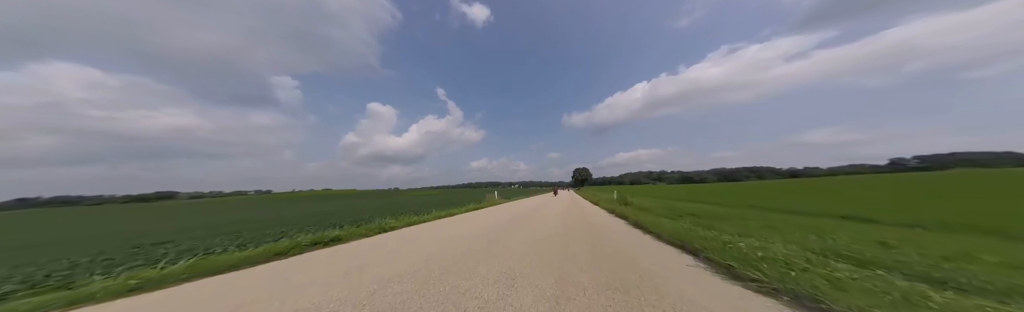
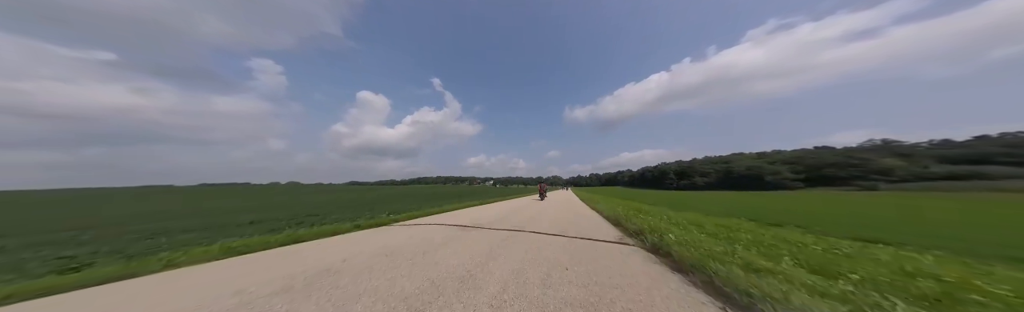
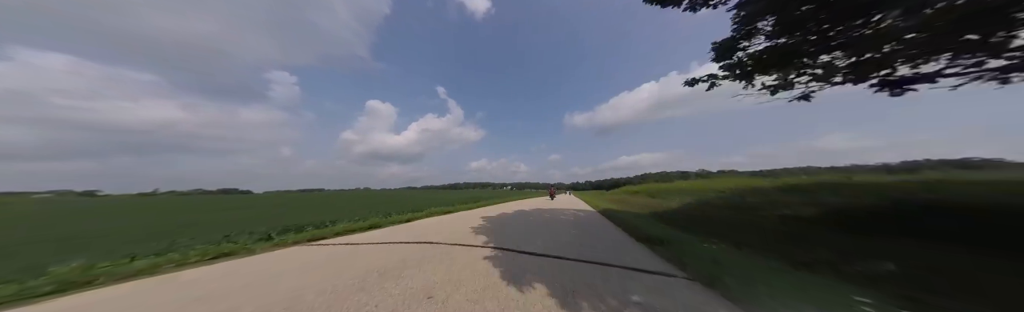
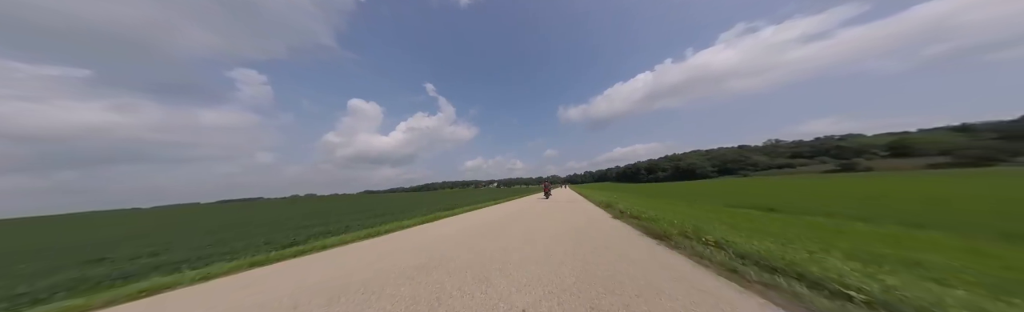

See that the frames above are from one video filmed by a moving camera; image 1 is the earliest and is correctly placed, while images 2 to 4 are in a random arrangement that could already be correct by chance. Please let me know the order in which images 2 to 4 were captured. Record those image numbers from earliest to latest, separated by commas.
3, 4, 2
